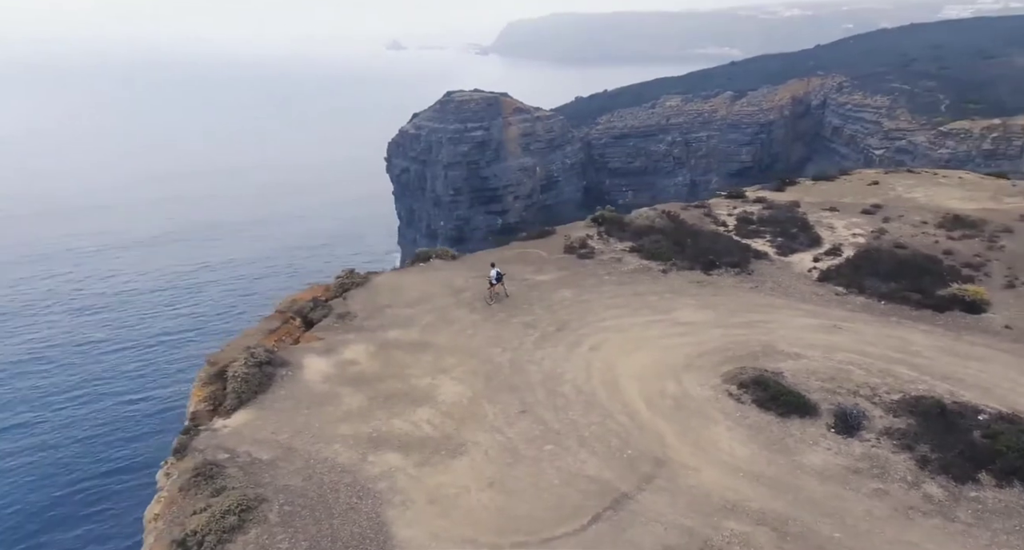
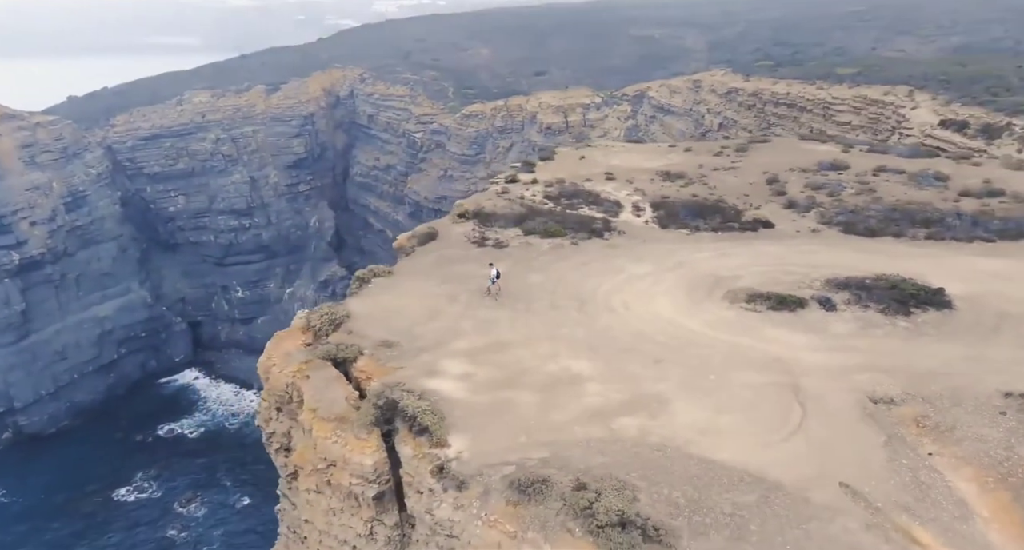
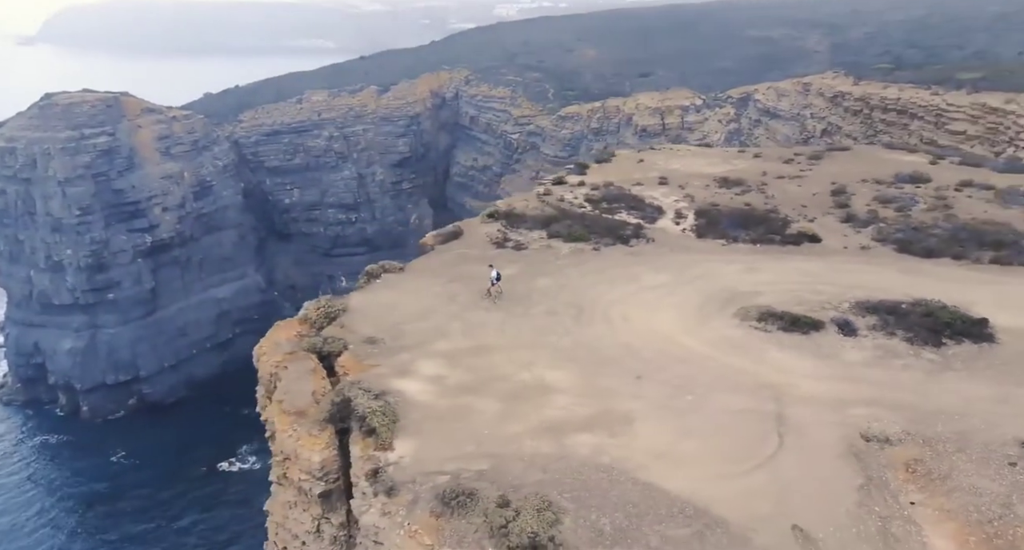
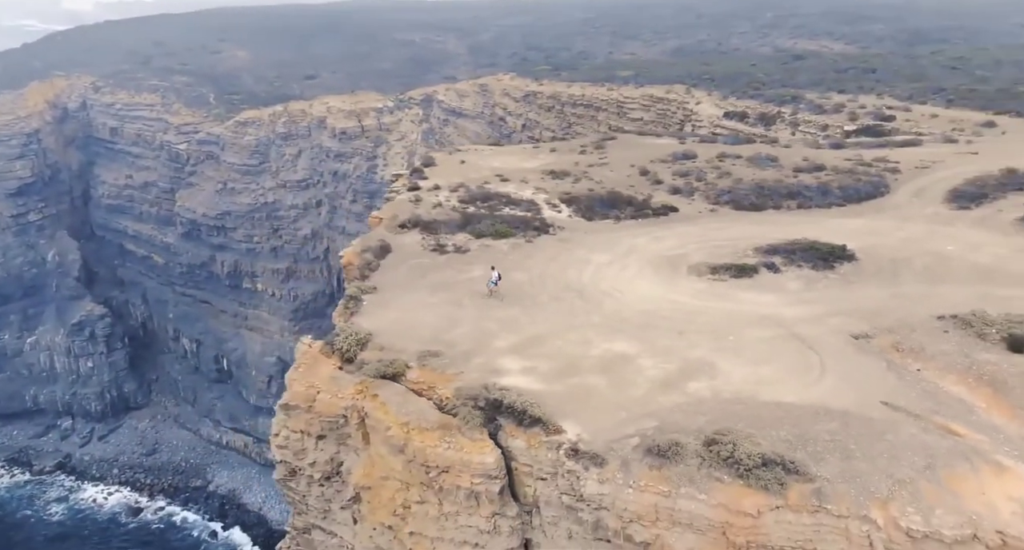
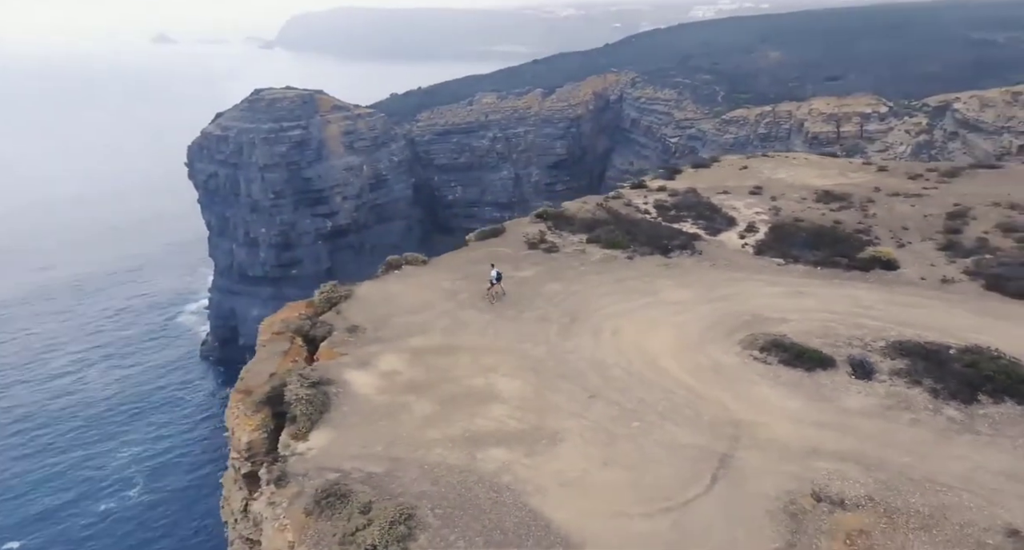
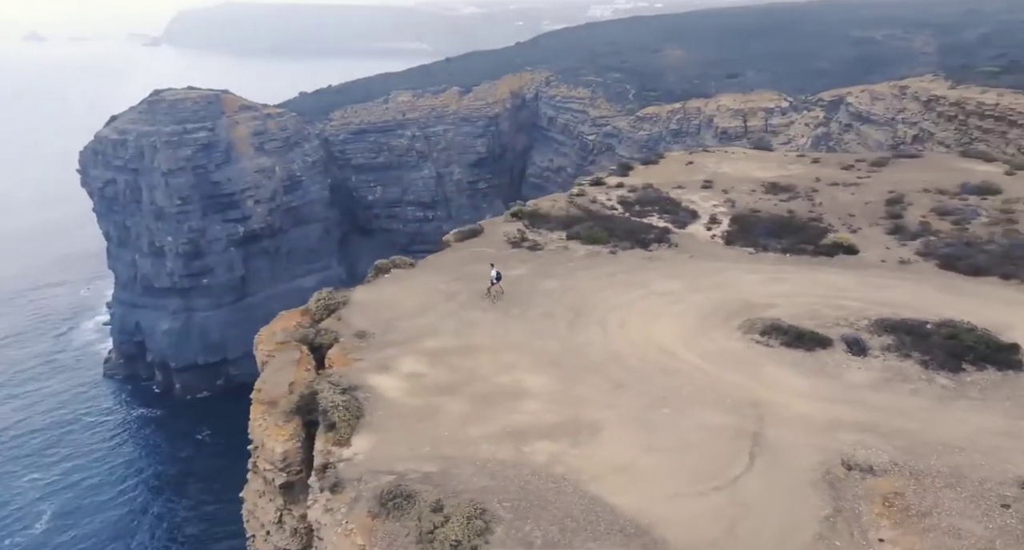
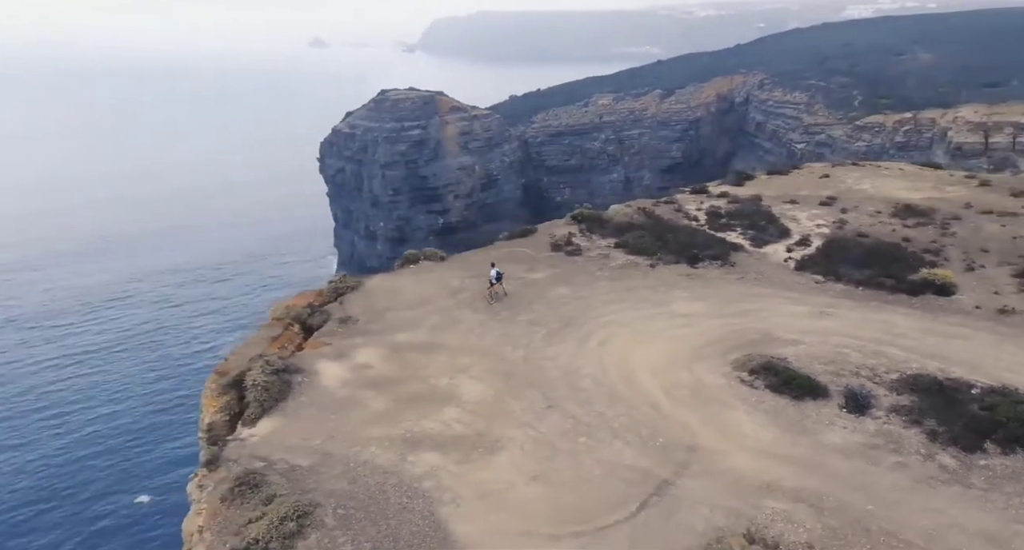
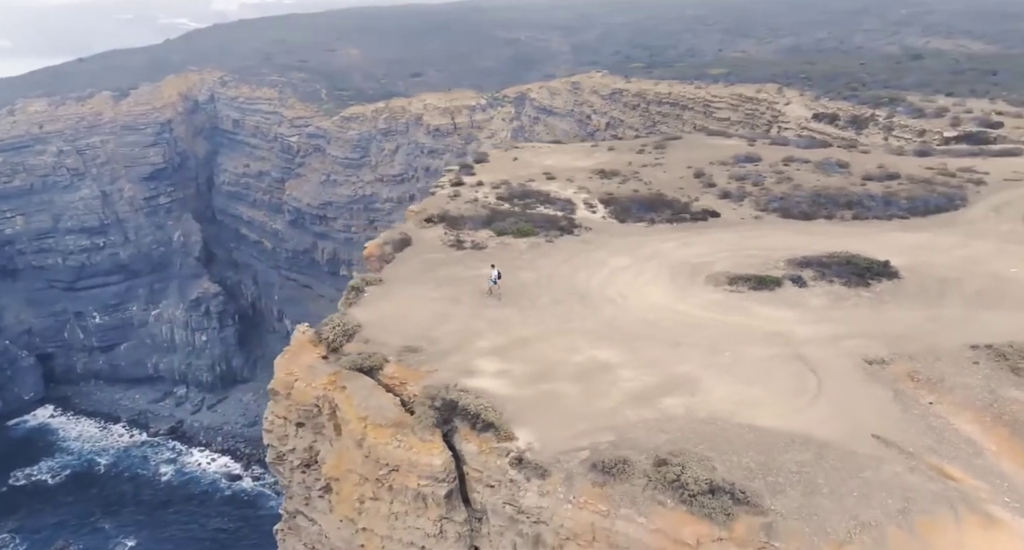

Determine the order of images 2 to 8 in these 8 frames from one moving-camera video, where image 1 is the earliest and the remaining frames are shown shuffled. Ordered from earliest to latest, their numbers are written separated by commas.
7, 5, 6, 3, 2, 8, 4
